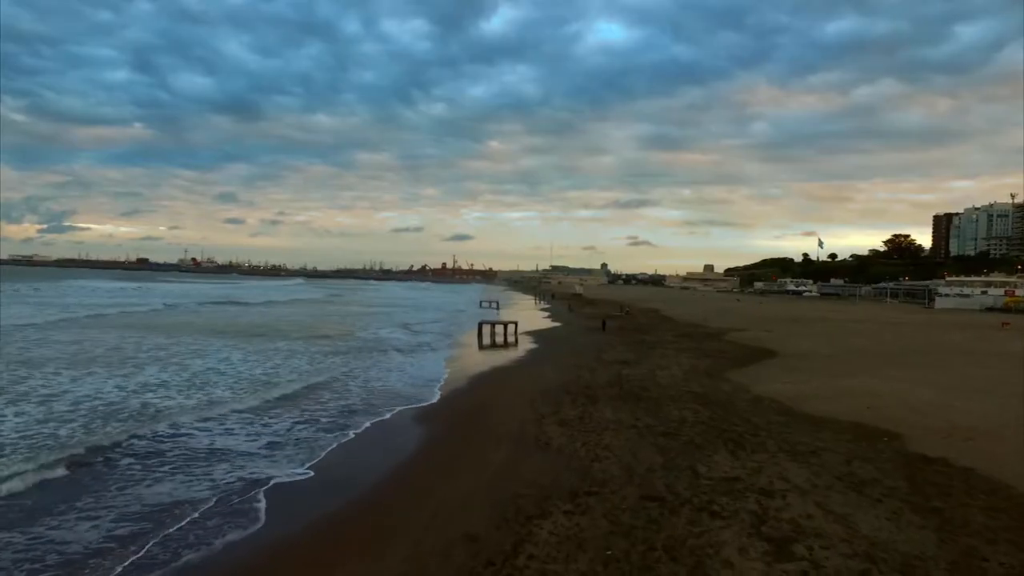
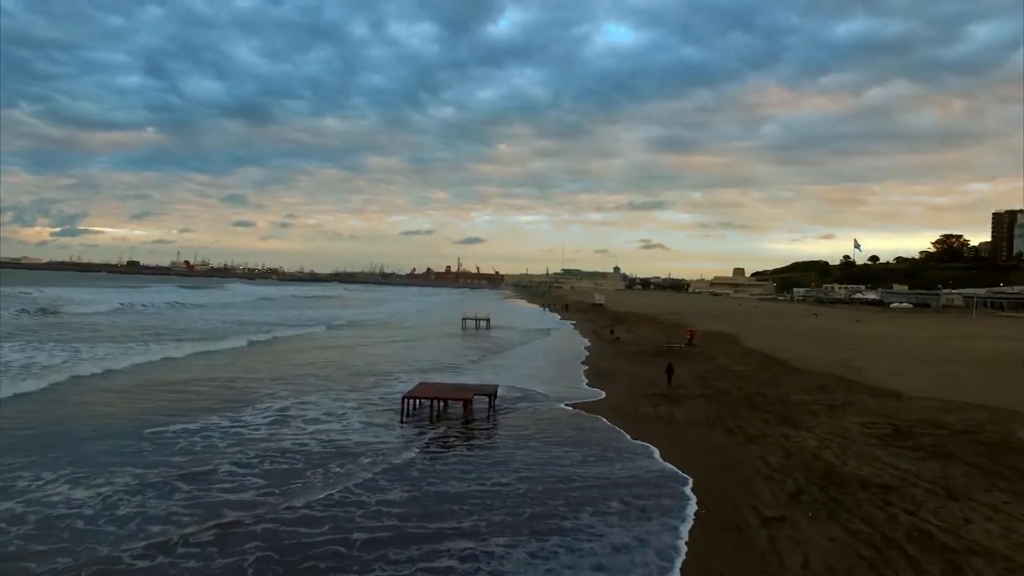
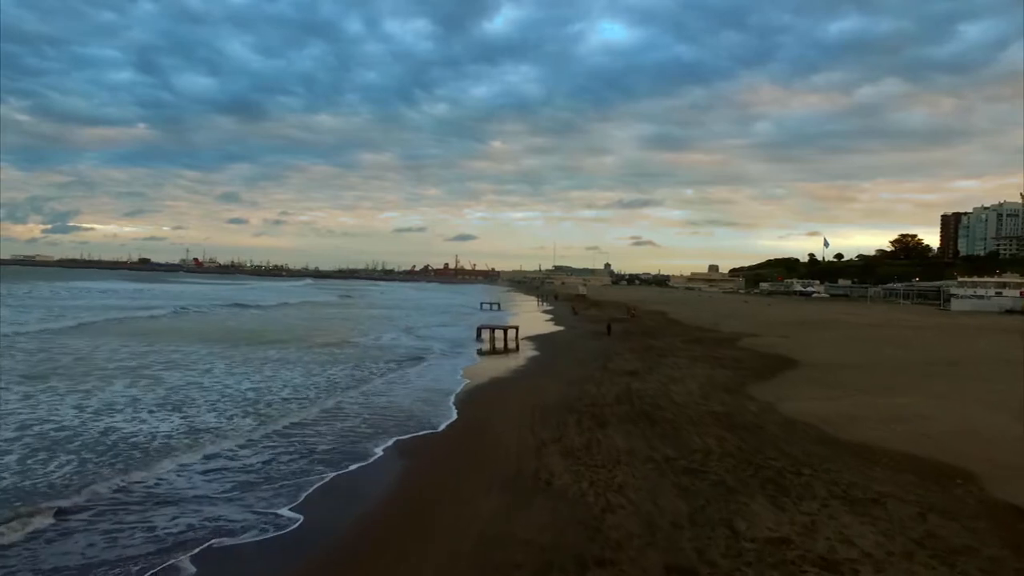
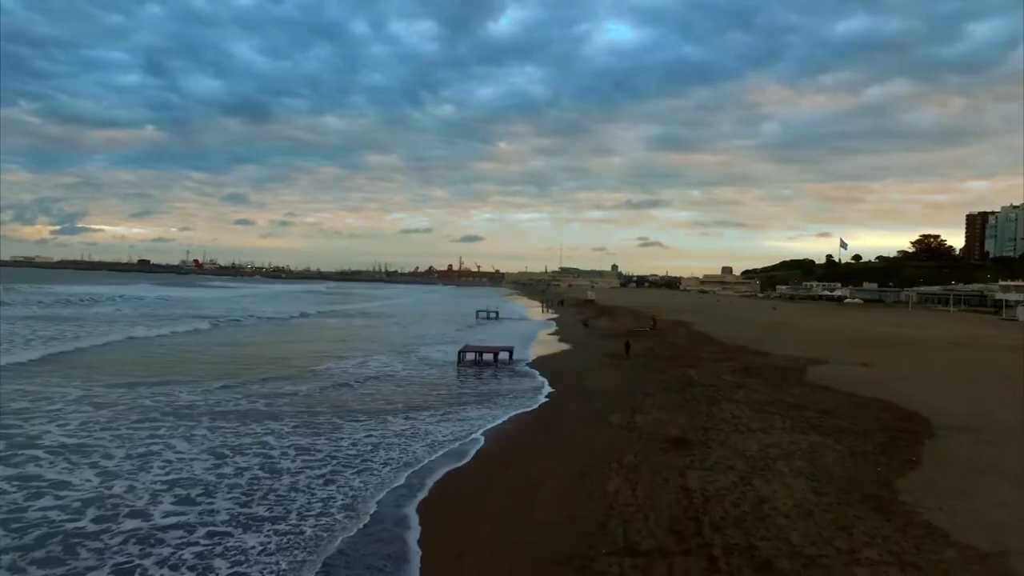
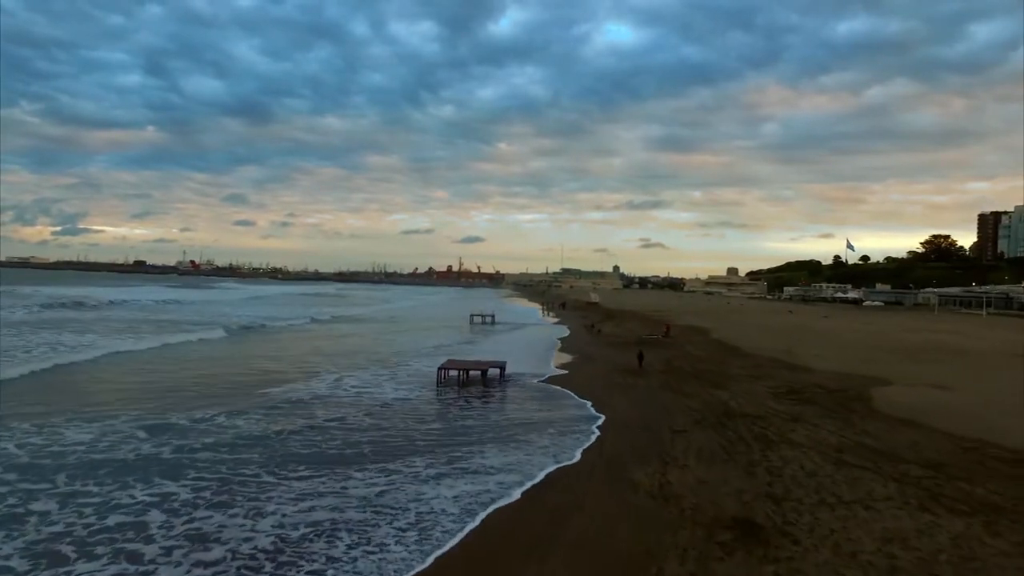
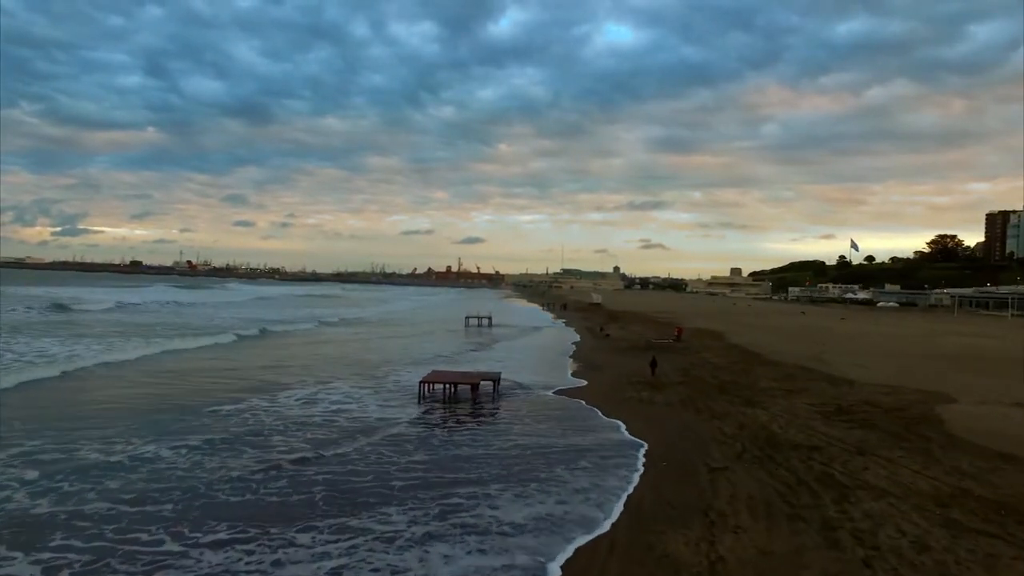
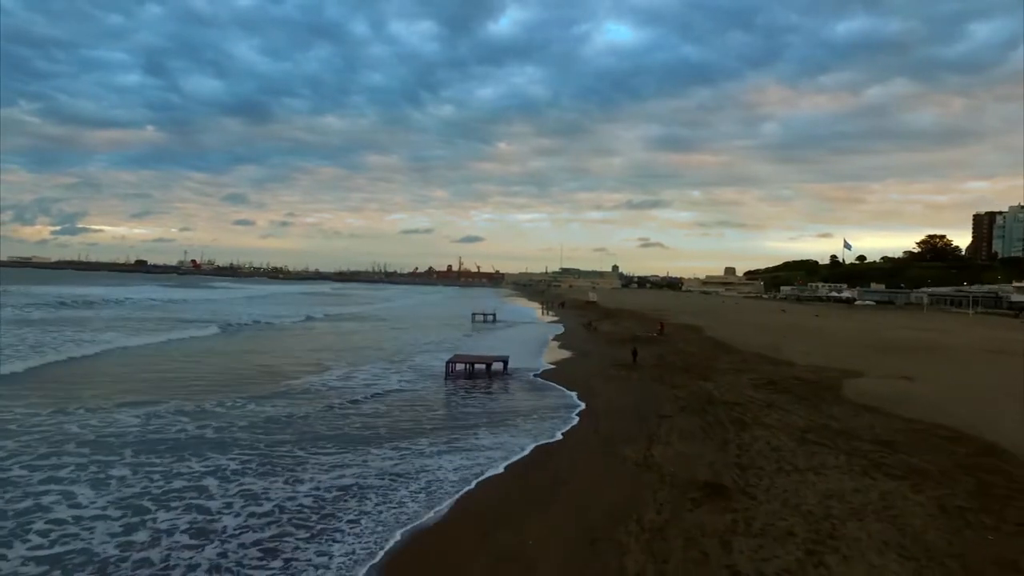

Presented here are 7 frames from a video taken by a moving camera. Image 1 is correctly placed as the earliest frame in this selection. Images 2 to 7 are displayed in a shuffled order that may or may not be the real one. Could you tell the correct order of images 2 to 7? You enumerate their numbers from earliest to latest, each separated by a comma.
3, 4, 7, 5, 6, 2
